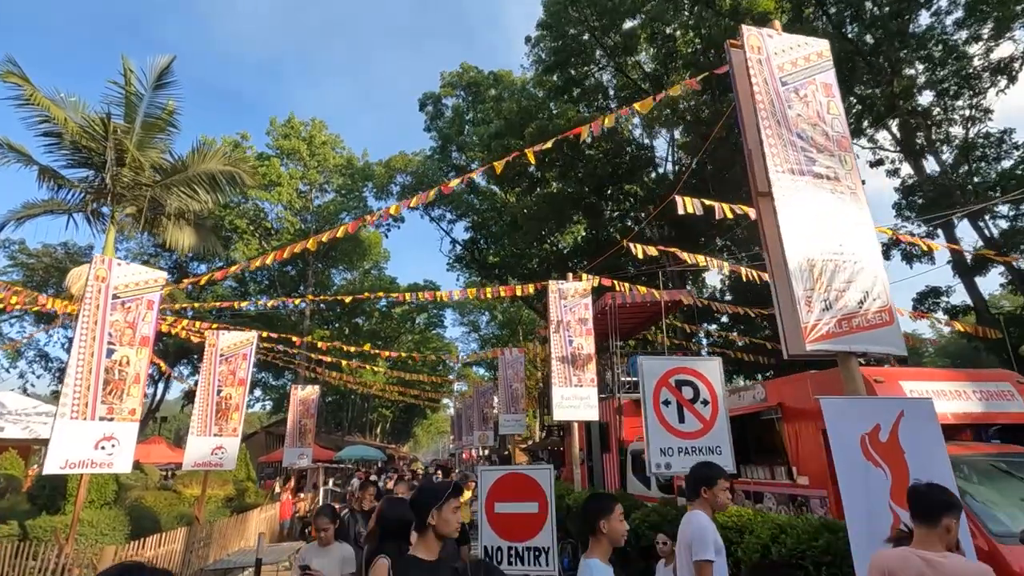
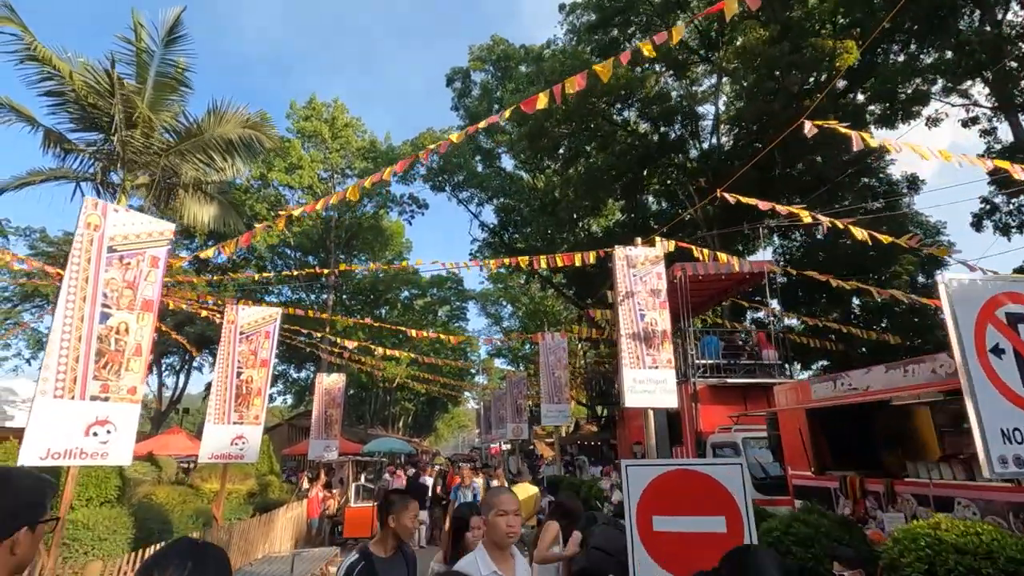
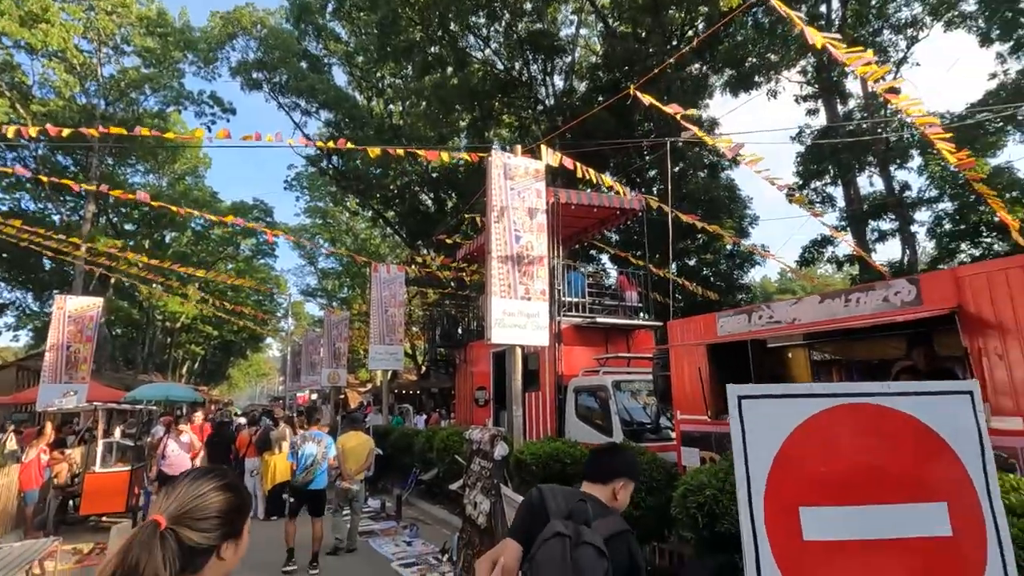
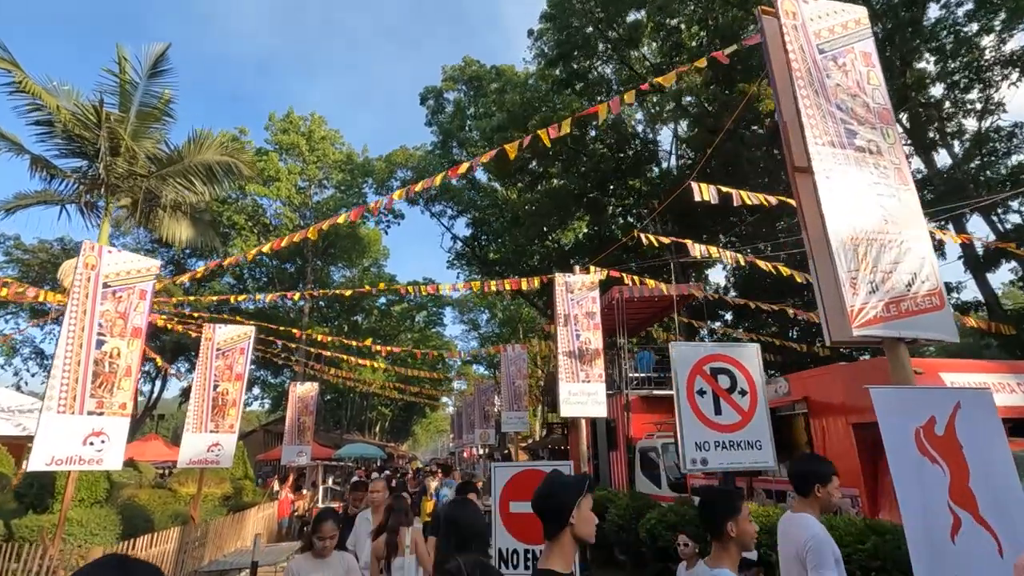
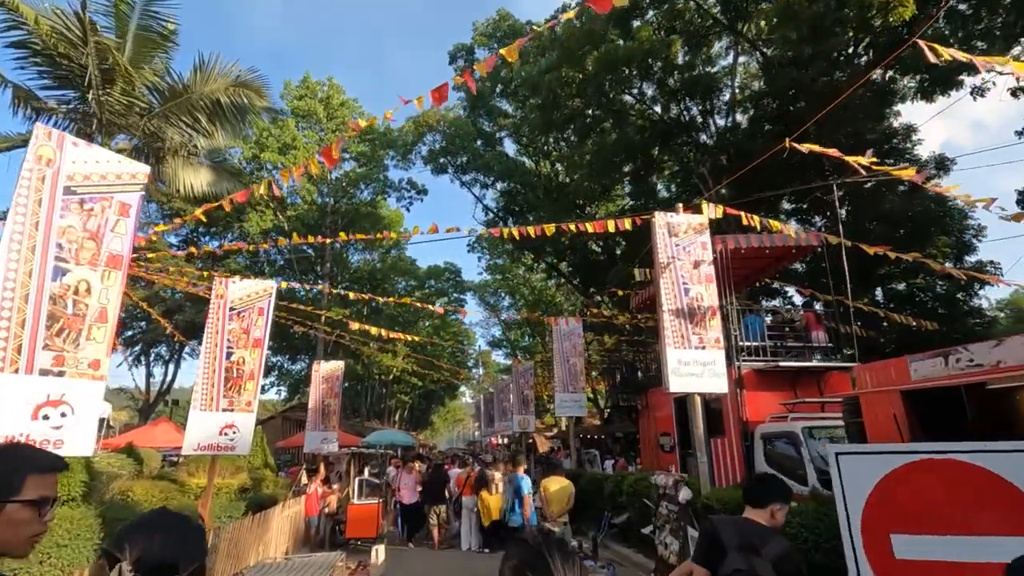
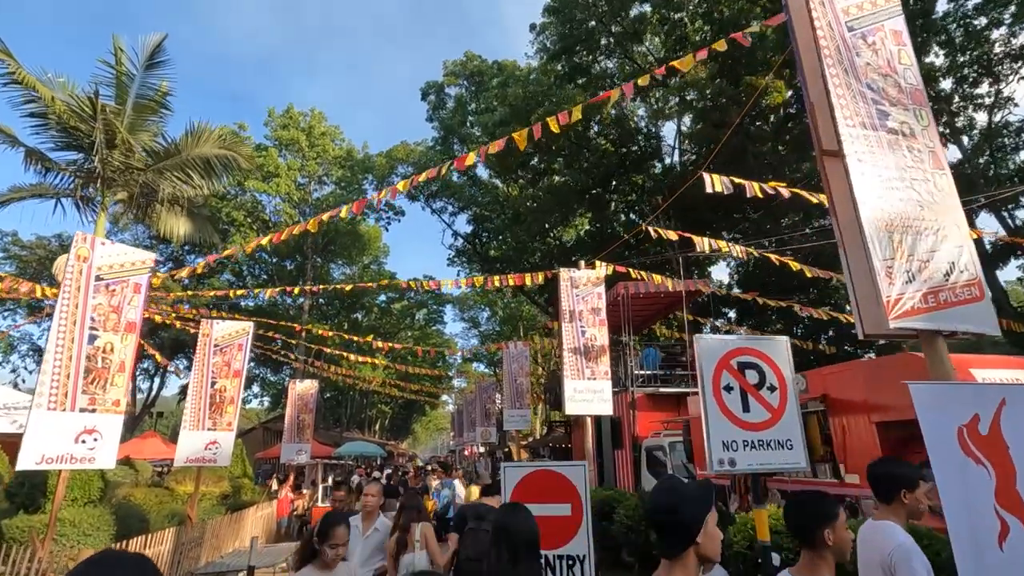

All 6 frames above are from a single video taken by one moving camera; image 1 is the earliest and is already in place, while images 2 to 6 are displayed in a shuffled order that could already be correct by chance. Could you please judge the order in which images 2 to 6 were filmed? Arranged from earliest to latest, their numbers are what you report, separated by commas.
4, 6, 2, 5, 3
